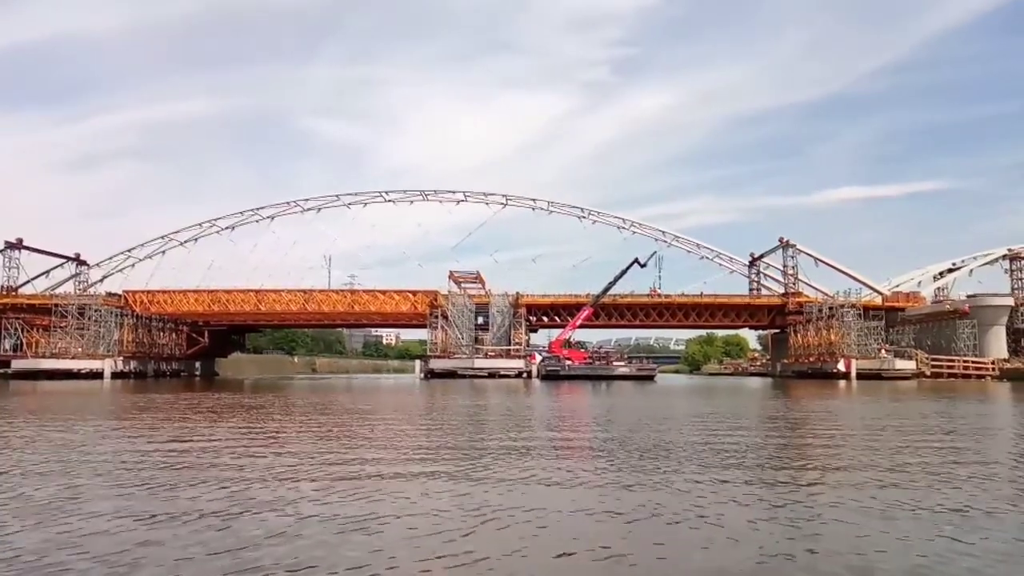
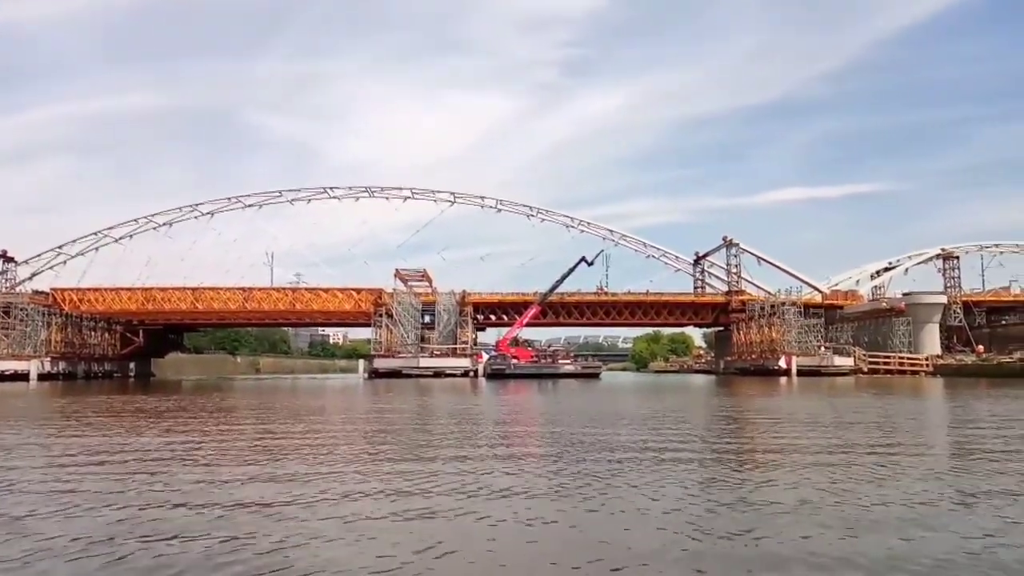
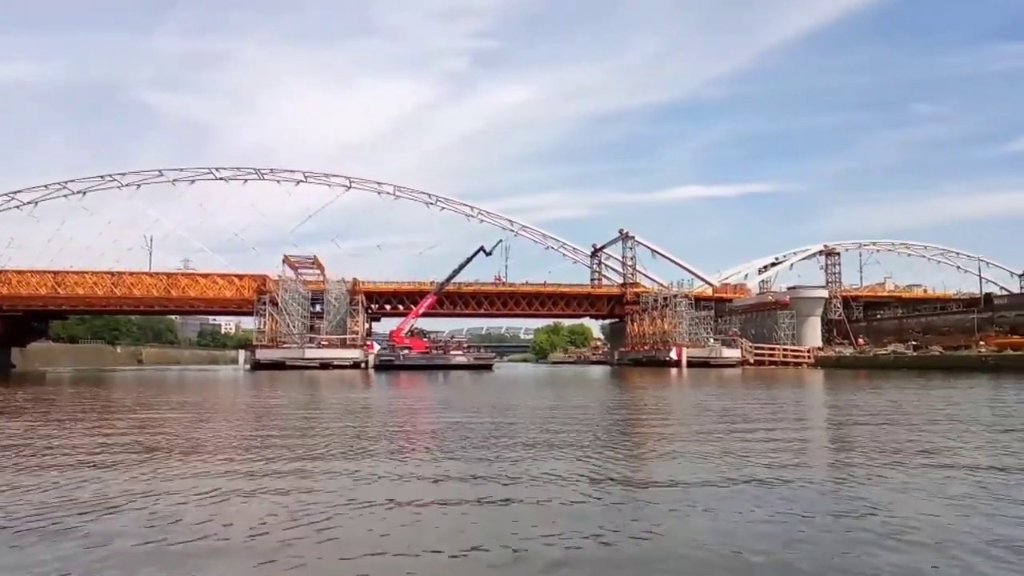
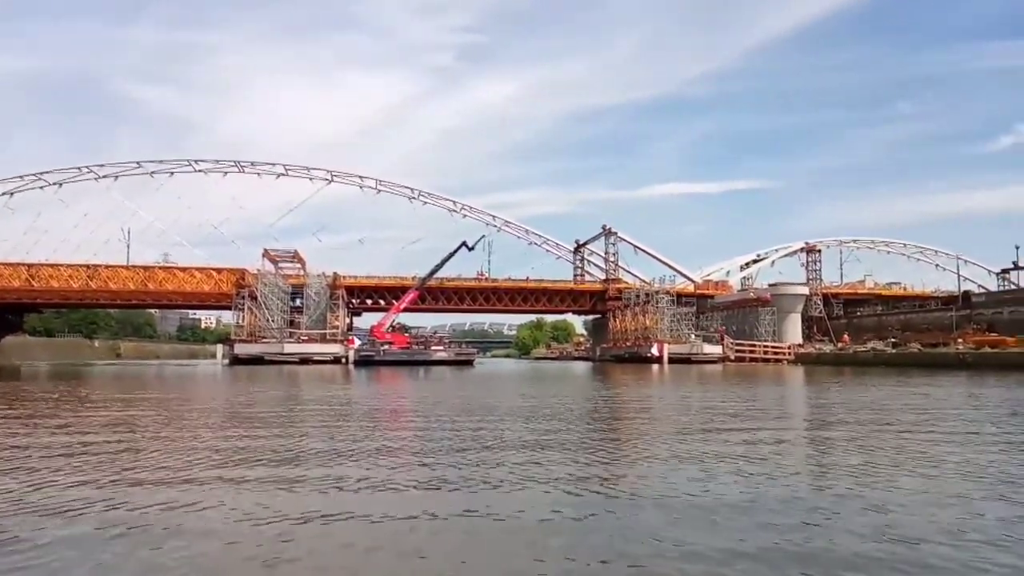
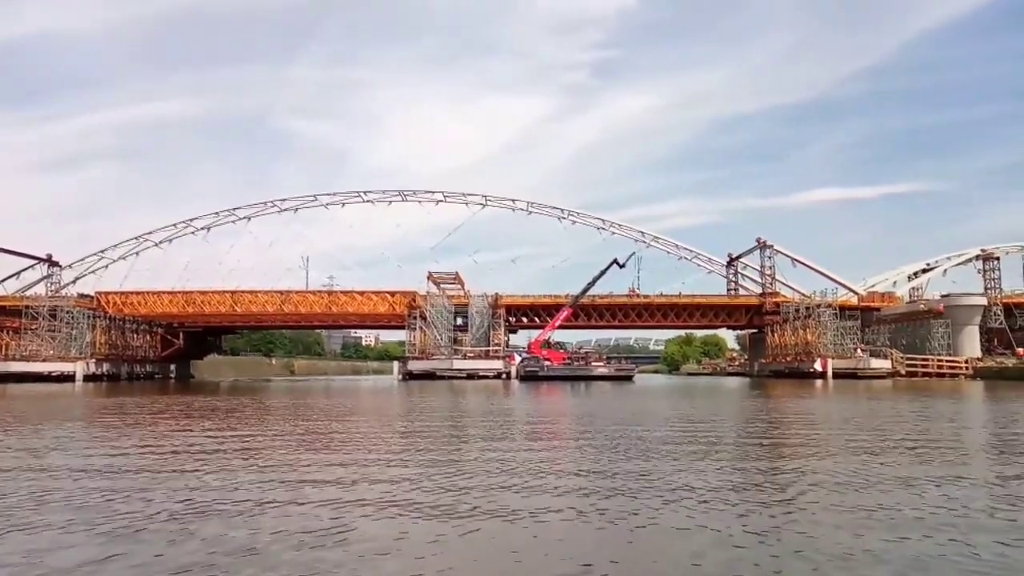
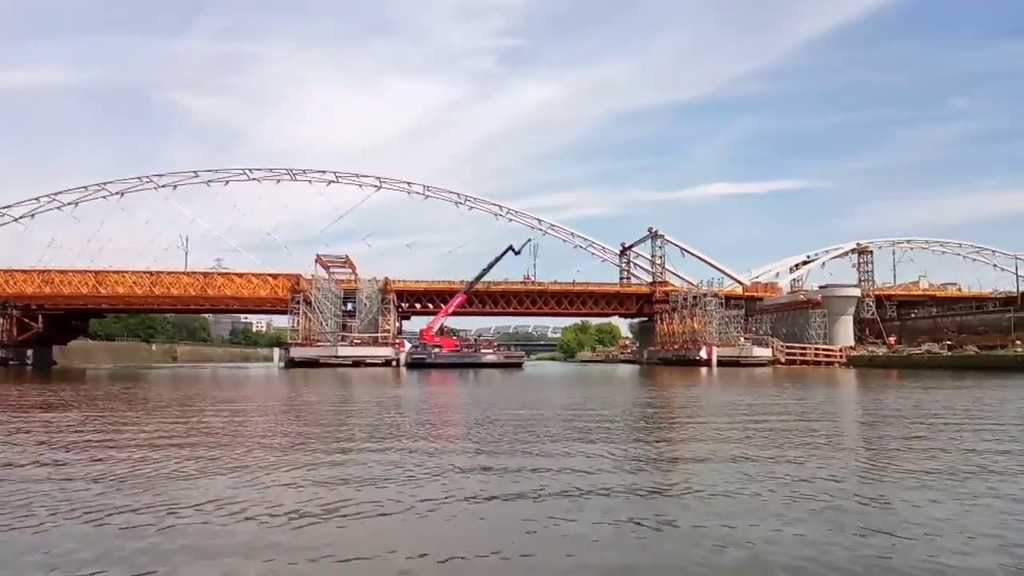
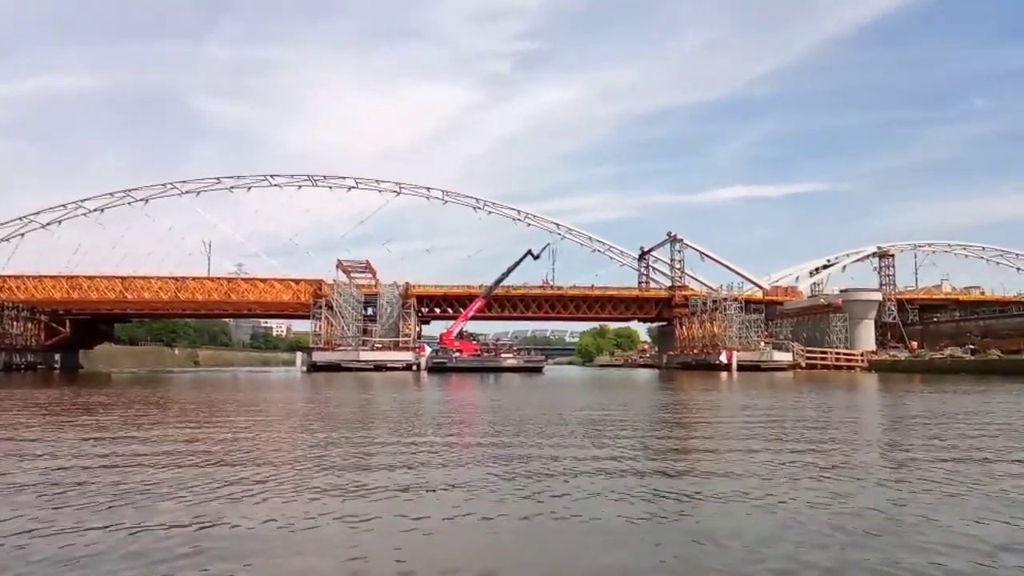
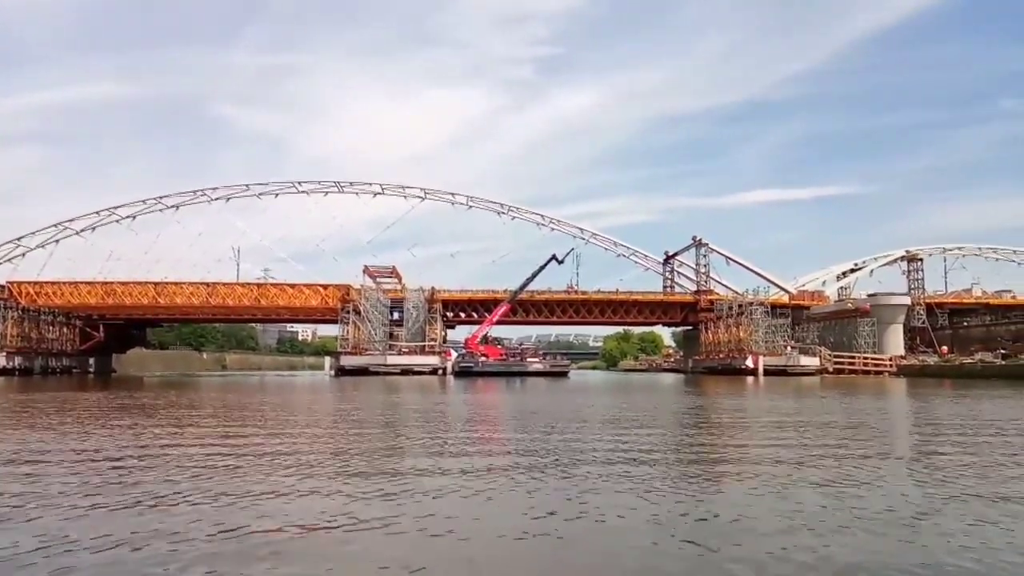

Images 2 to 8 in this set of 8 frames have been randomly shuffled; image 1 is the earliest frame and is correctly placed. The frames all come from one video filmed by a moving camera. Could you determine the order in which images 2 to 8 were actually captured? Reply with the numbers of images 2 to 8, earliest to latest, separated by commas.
5, 2, 8, 7, 6, 3, 4
